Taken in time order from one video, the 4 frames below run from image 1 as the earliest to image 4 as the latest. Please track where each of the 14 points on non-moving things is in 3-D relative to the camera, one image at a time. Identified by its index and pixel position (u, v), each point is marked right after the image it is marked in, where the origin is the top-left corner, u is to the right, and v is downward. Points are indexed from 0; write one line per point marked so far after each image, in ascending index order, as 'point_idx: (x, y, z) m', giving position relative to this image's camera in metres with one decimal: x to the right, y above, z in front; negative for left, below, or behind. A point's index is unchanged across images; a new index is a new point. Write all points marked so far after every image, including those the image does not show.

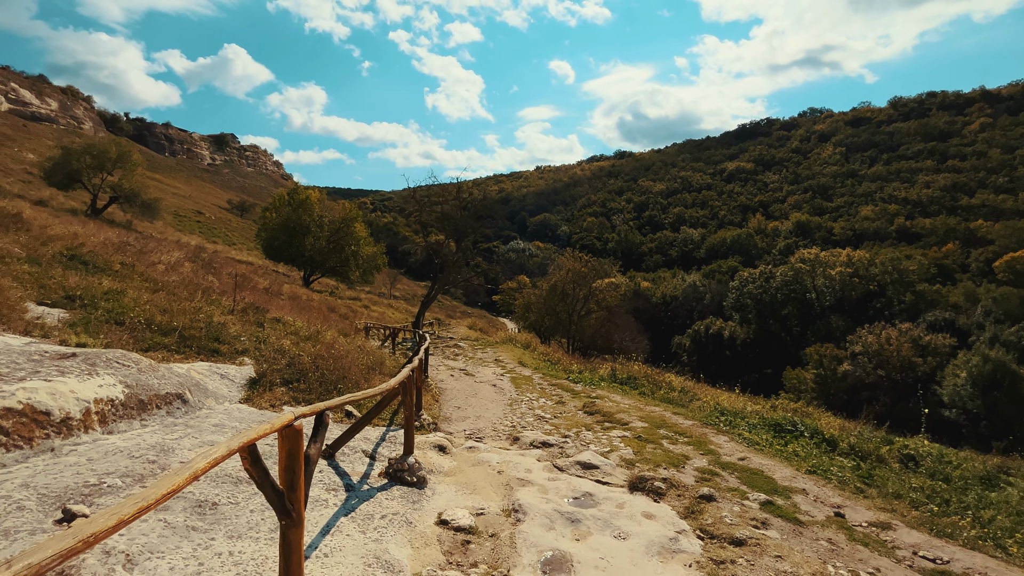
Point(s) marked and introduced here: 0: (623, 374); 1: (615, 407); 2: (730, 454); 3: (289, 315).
0: (+3.3, -2.5, +12.7) m
1: (+2.1, -2.4, +8.8) m
2: (+3.1, -2.3, +6.1) m
3: (-6.4, -0.8, +12.5) m
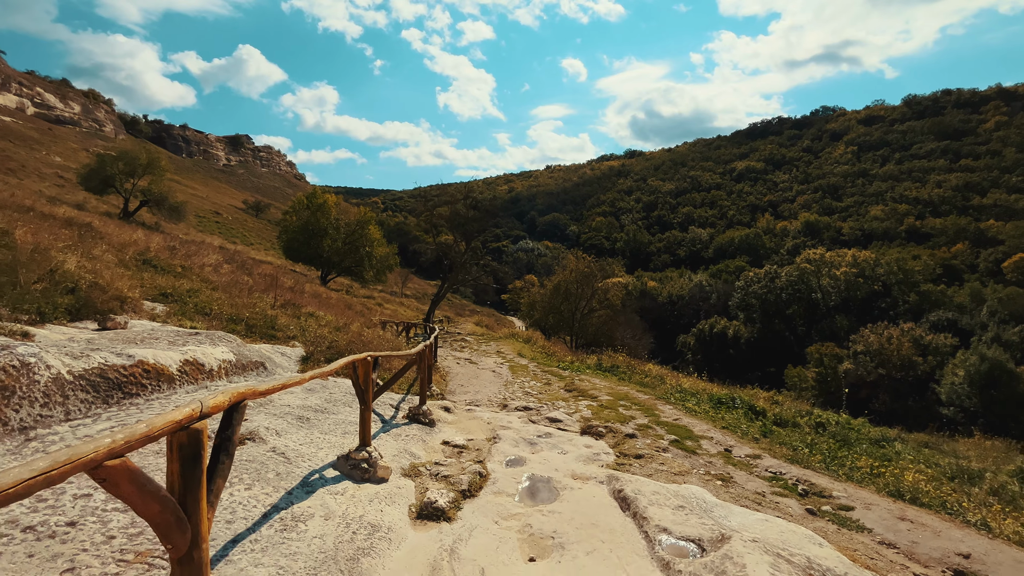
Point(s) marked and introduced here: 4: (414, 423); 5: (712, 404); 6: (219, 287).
0: (+3.2, -2.5, +14.5) m
1: (+2.0, -2.4, +10.7) m
2: (+2.9, -2.3, +7.9) m
3: (-6.5, -0.7, +14.5) m
4: (-1.4, -1.9, +6.0) m
5: (+4.4, -2.5, +9.4) m
6: (-8.0, 0.0, +11.8) m
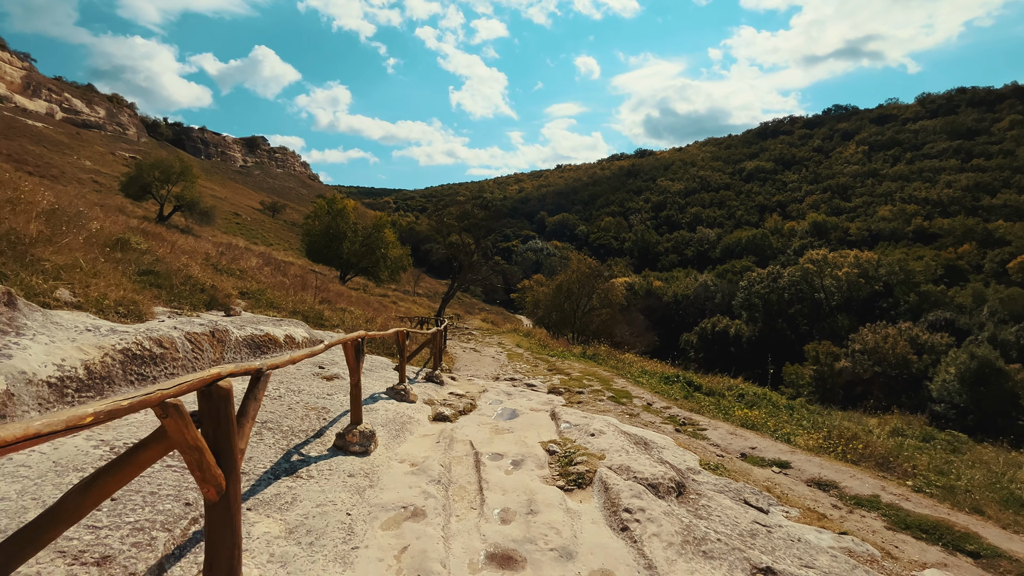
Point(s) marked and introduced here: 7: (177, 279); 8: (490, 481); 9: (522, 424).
0: (+3.1, -2.5, +17.1) m
1: (+1.8, -2.4, +13.3) m
2: (+2.6, -2.4, +10.6) m
3: (-6.5, -0.7, +17.4) m
4: (-1.7, -1.9, +8.7) m
5: (+4.1, -2.5, +12.0) m
6: (-8.1, 0.0, +14.7) m
7: (-6.4, +0.2, +8.3) m
8: (-0.2, -1.7, +3.9) m
9: (+0.1, -1.9, +6.2) m
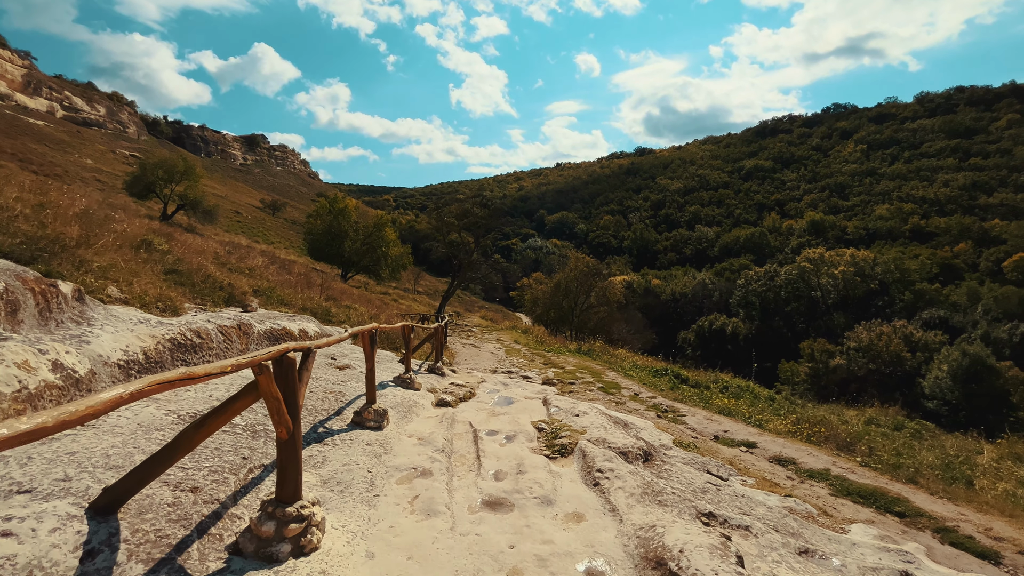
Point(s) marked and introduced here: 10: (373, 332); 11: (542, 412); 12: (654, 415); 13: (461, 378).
0: (+3.1, -2.4, +17.8) m
1: (+1.7, -2.4, +14.0) m
2: (+2.5, -2.3, +11.2) m
3: (-6.6, -0.6, +18.0) m
4: (-1.7, -1.8, +9.4) m
5: (+4.1, -2.5, +12.6) m
6: (-8.2, +0.1, +15.4) m
7: (-6.5, +0.2, +8.9) m
8: (-0.3, -1.7, +4.5) m
9: (+0.1, -1.9, +6.9) m
10: (-1.8, -0.6, +5.5) m
11: (+0.5, -1.8, +6.5) m
12: (+2.5, -2.3, +7.7) m
13: (-1.2, -2.0, +9.8) m
